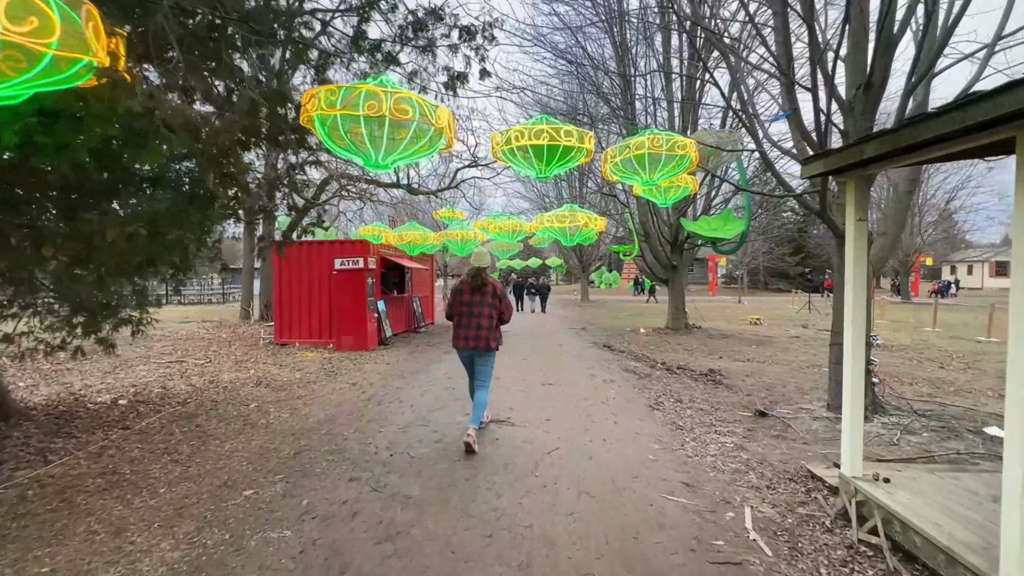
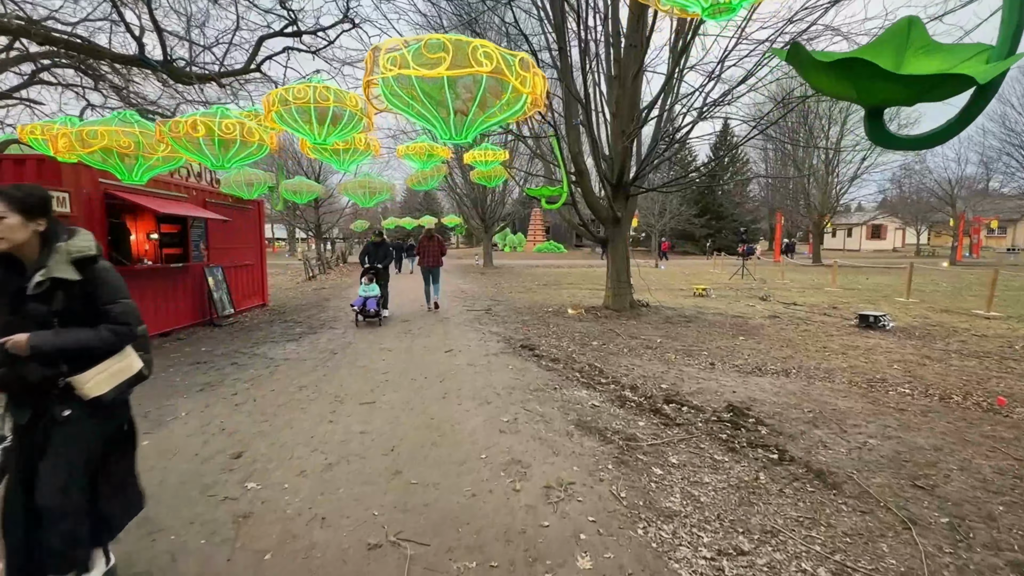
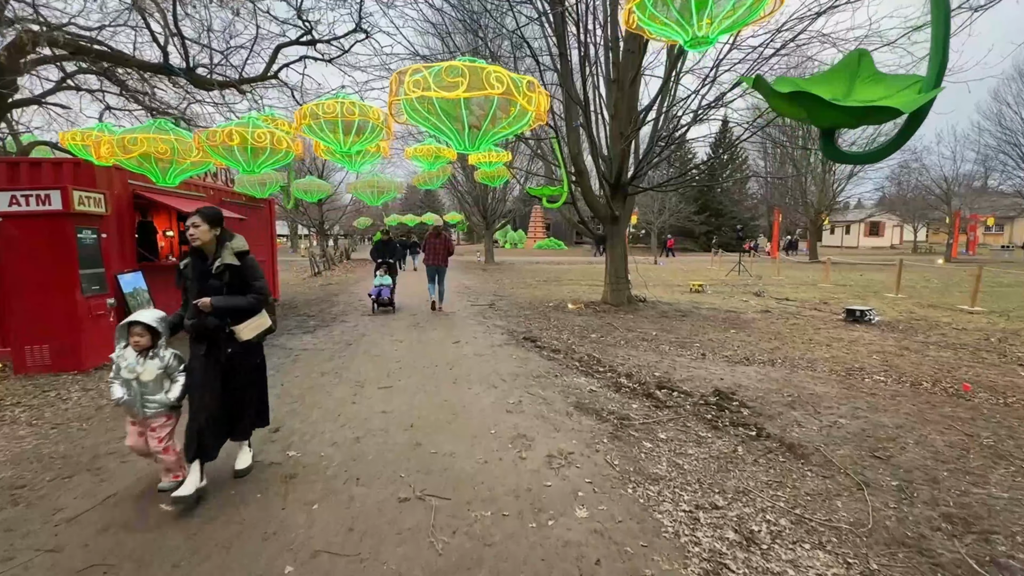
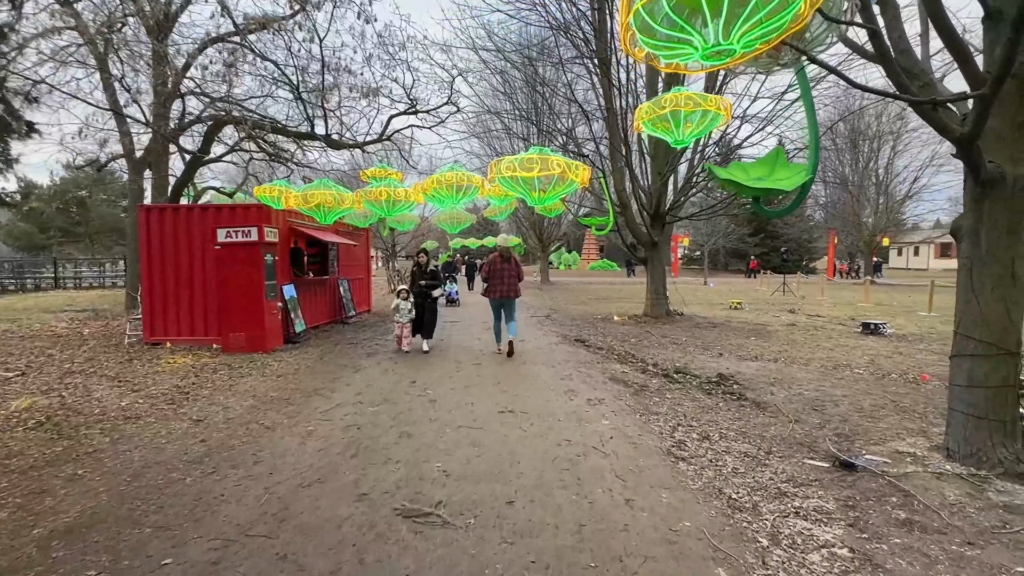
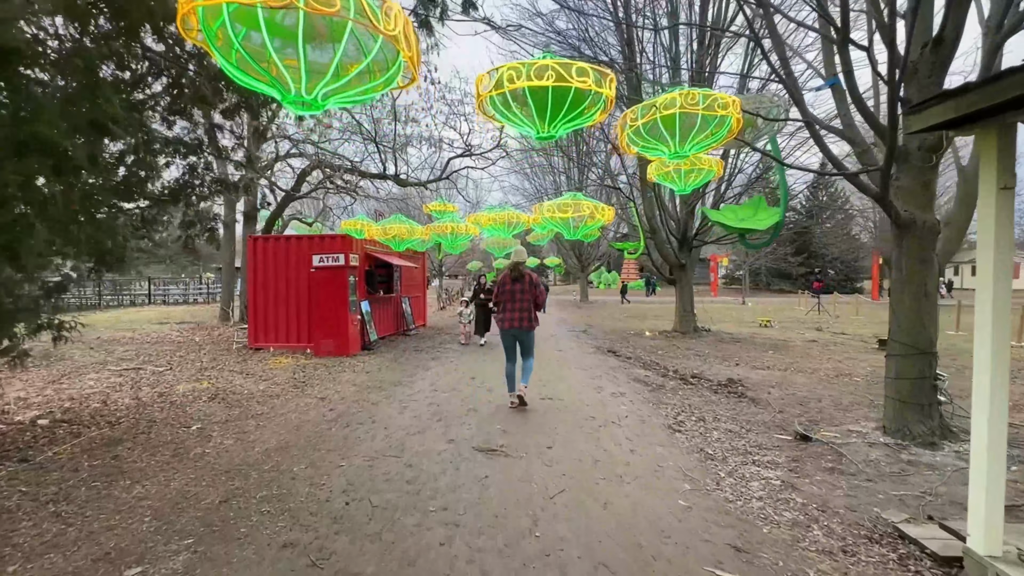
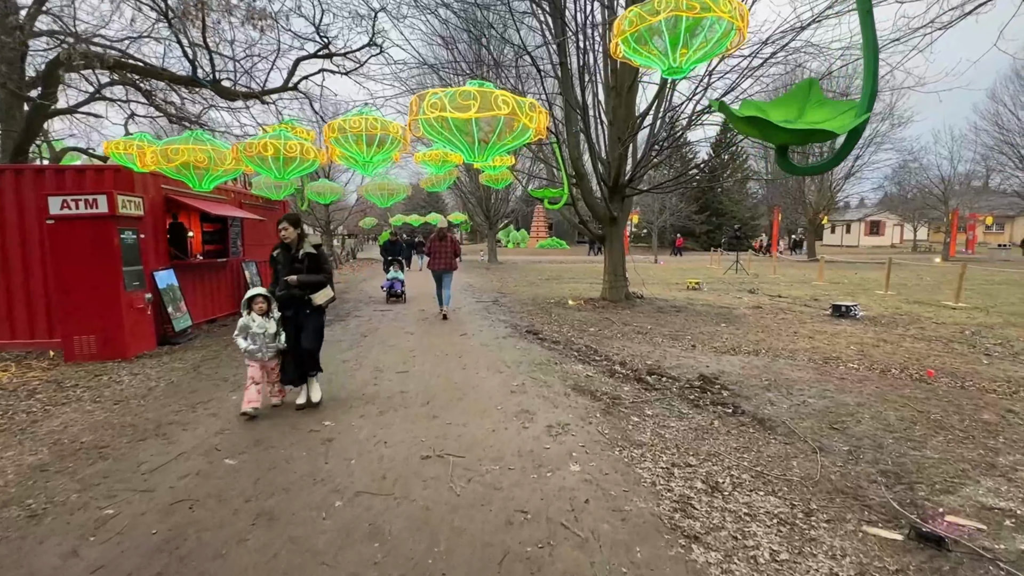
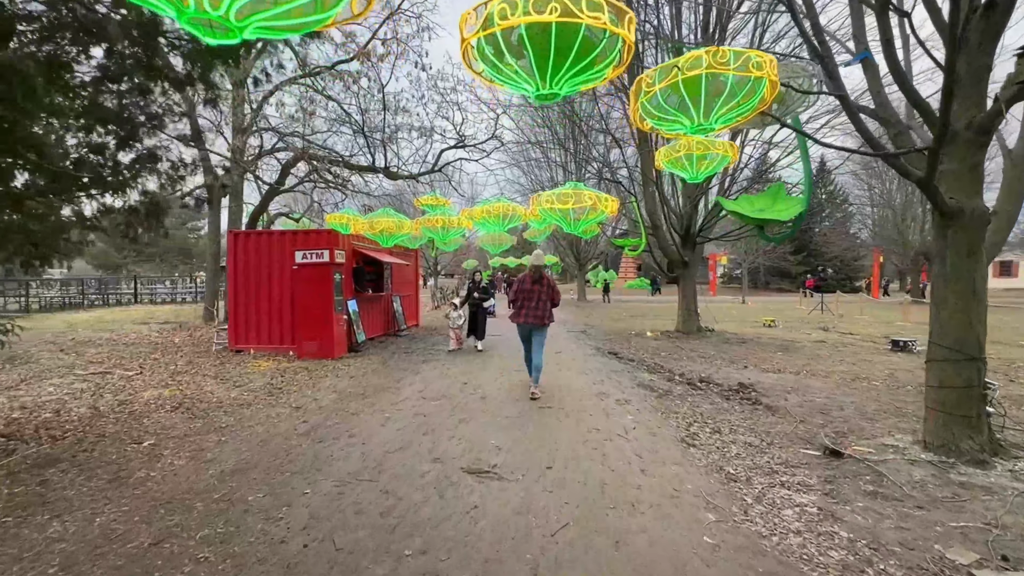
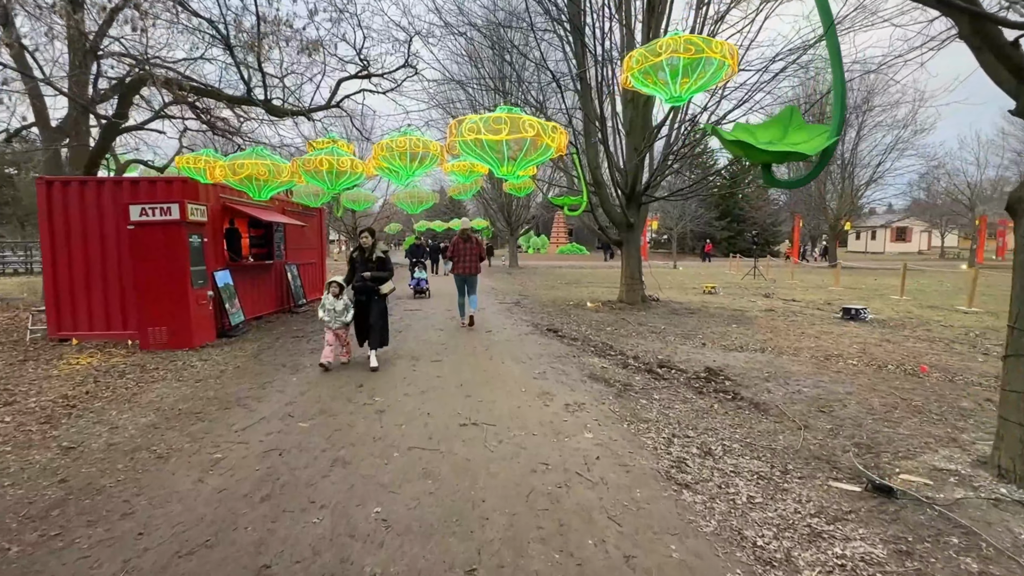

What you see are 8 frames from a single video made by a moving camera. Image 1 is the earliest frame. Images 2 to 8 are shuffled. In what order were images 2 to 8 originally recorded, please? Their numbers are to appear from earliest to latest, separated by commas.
5, 7, 4, 8, 6, 3, 2
